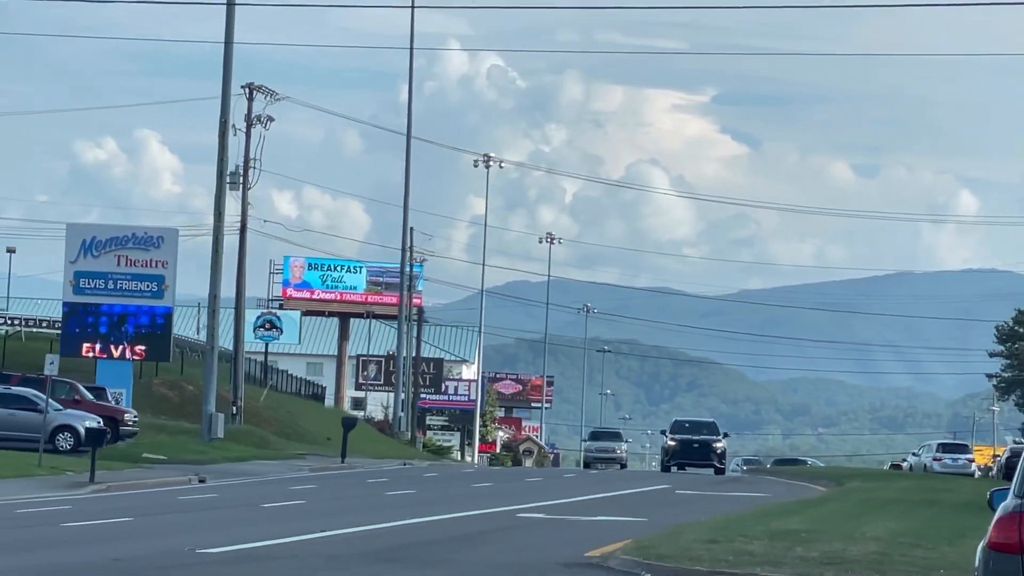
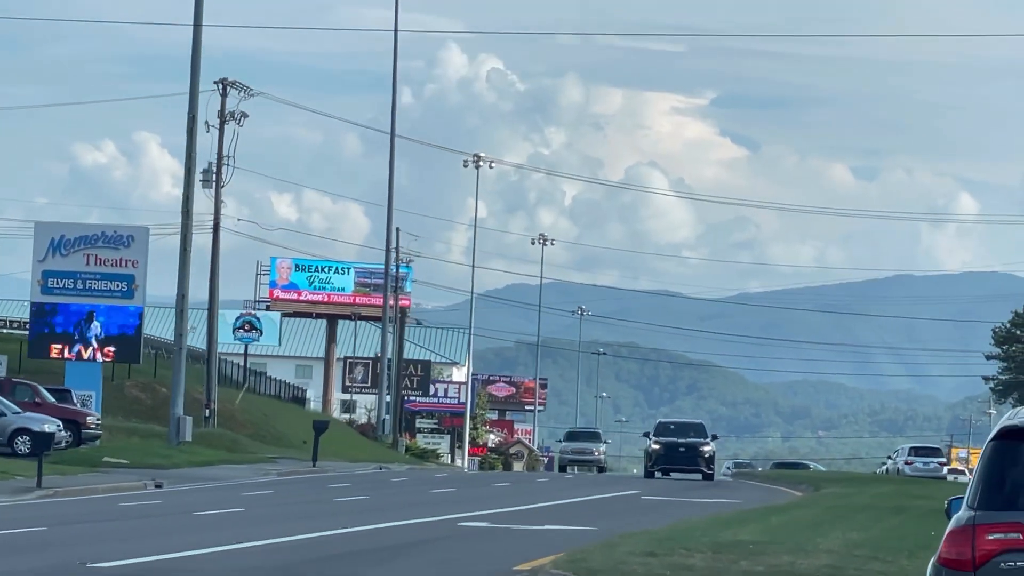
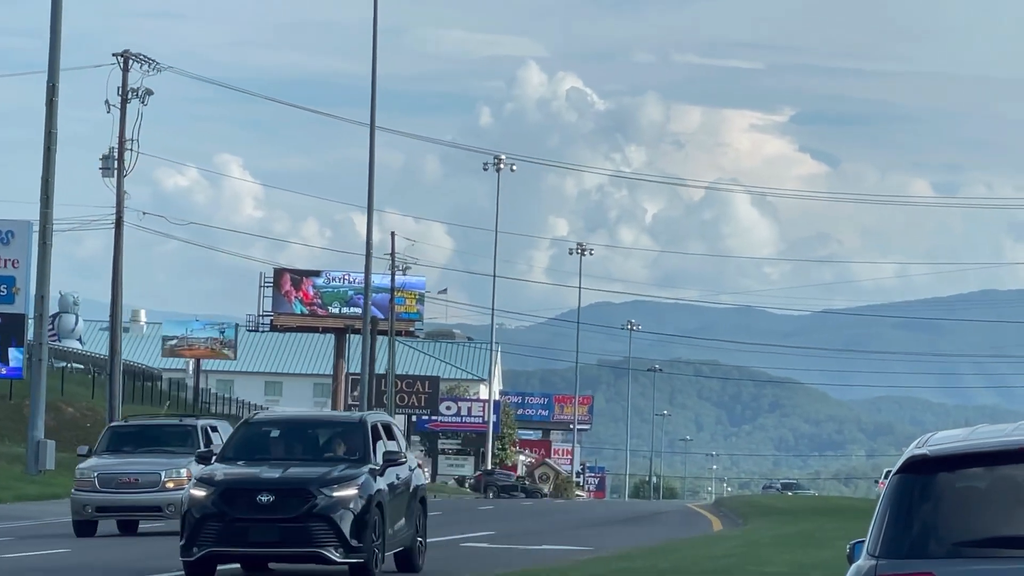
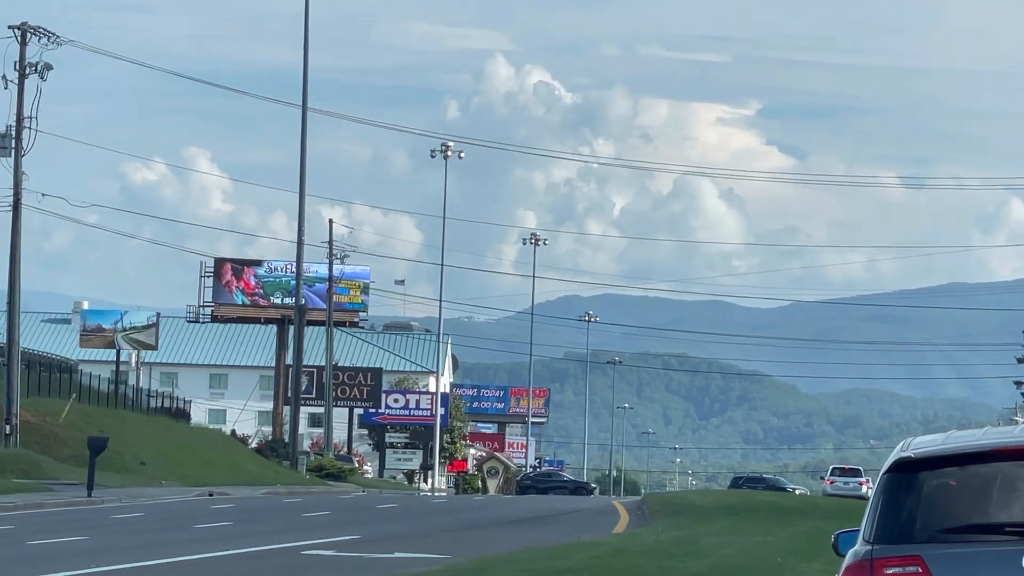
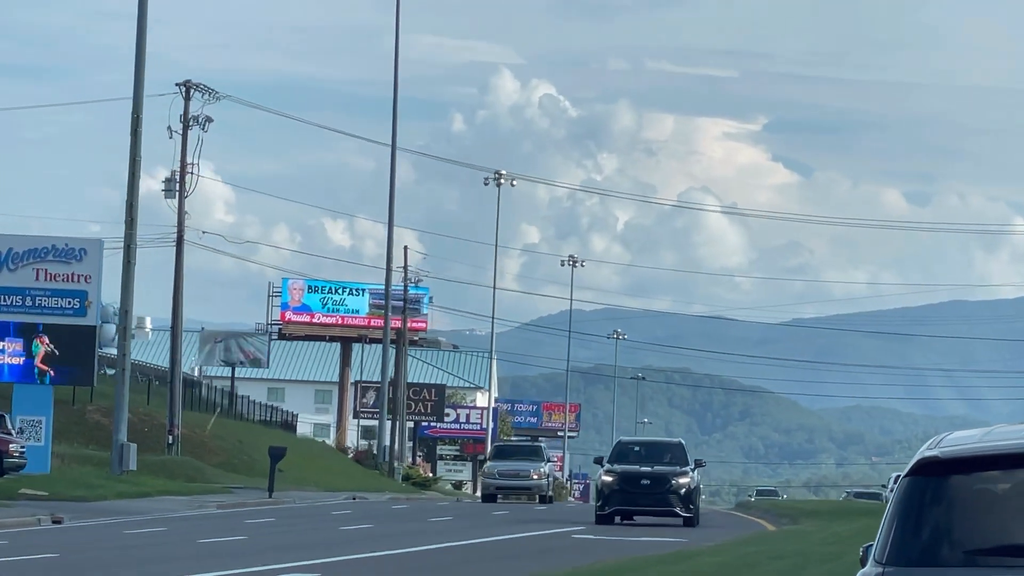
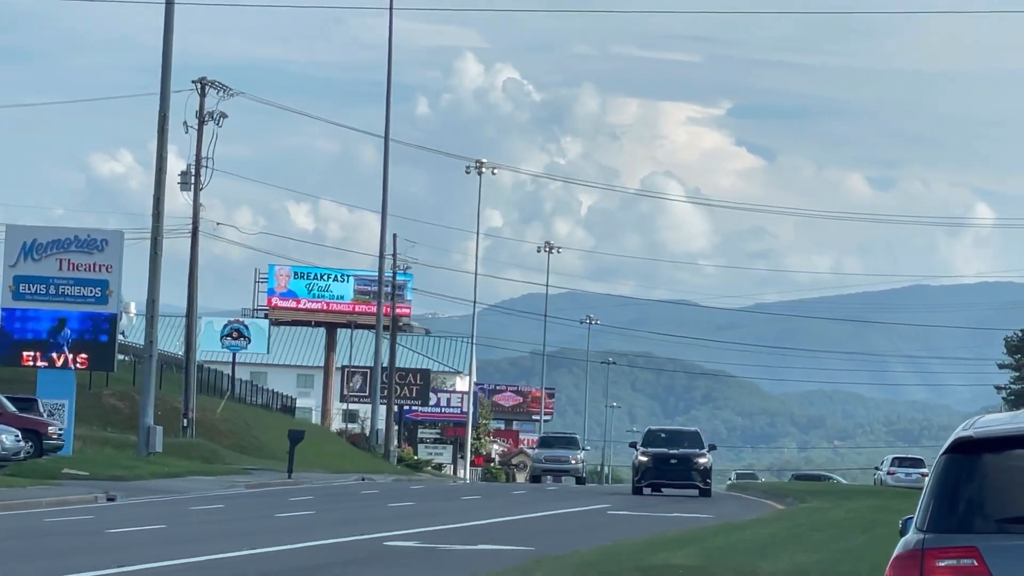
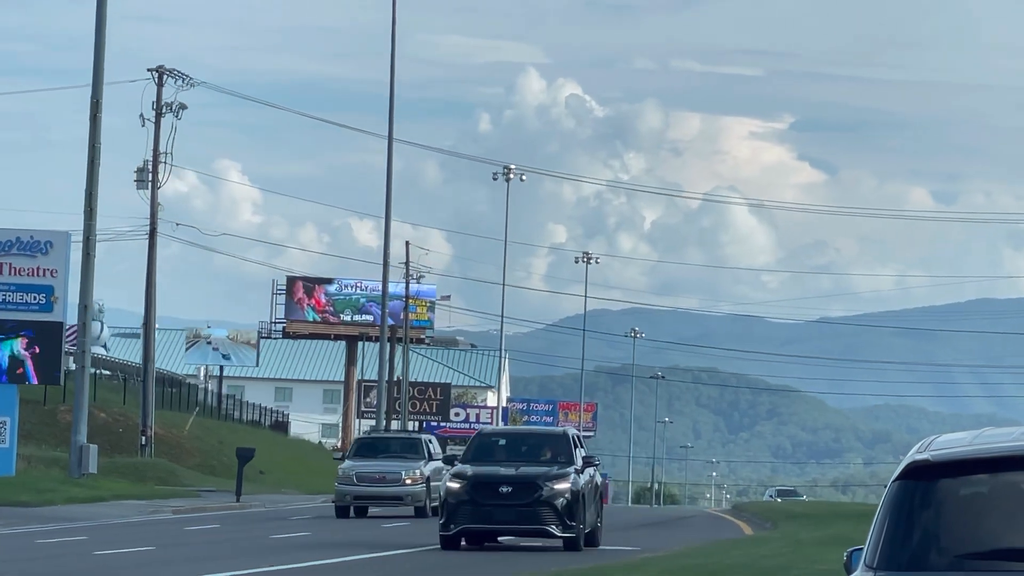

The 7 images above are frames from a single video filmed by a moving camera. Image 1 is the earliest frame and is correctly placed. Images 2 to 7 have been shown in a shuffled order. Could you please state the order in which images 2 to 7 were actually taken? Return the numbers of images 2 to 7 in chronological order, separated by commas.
2, 6, 5, 7, 3, 4
